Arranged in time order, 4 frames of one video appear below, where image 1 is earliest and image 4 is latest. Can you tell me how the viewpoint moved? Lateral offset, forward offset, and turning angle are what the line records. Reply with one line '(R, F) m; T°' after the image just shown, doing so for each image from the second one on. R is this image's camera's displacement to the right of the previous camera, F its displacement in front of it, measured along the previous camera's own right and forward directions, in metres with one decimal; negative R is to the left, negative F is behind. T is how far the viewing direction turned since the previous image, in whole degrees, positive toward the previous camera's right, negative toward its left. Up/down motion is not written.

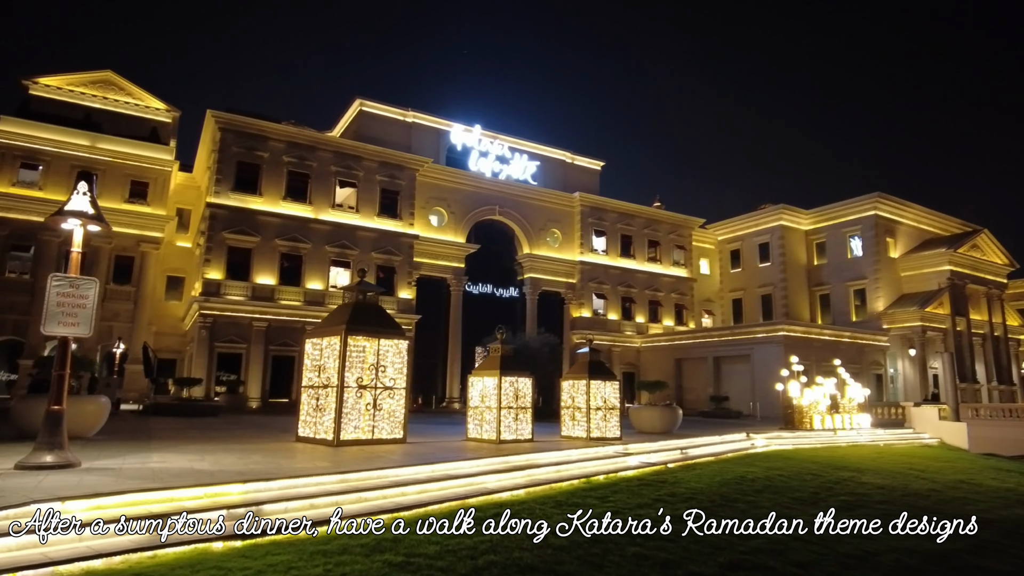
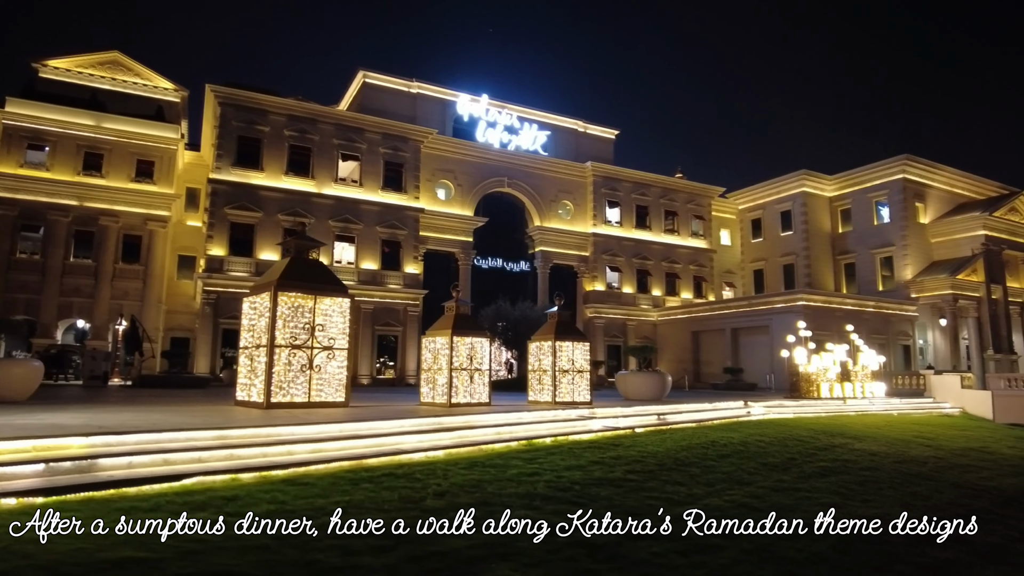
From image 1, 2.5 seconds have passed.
(+1.1, +0.8) m; -3°
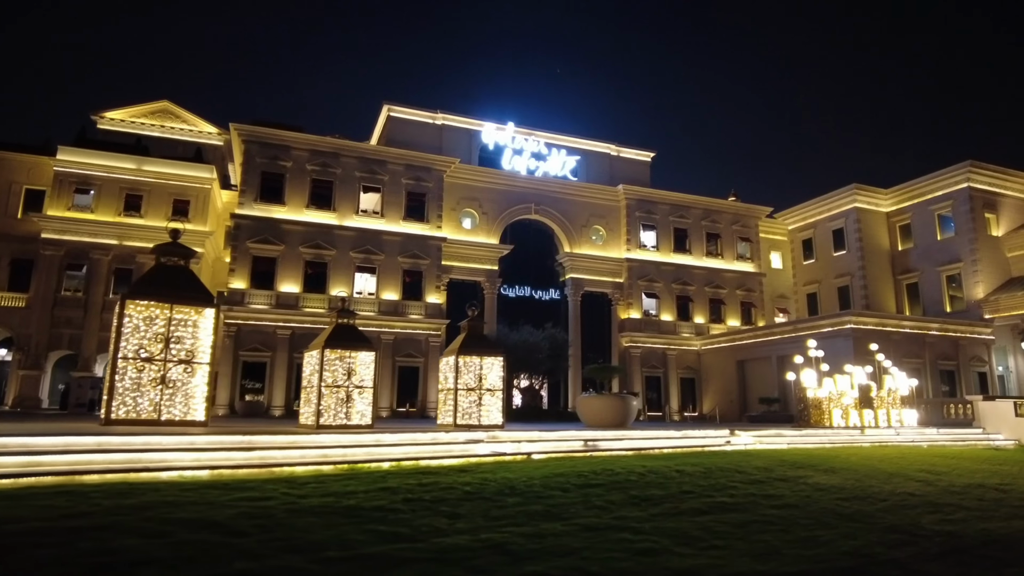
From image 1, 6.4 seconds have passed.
(+2.5, +1.2) m; -7°
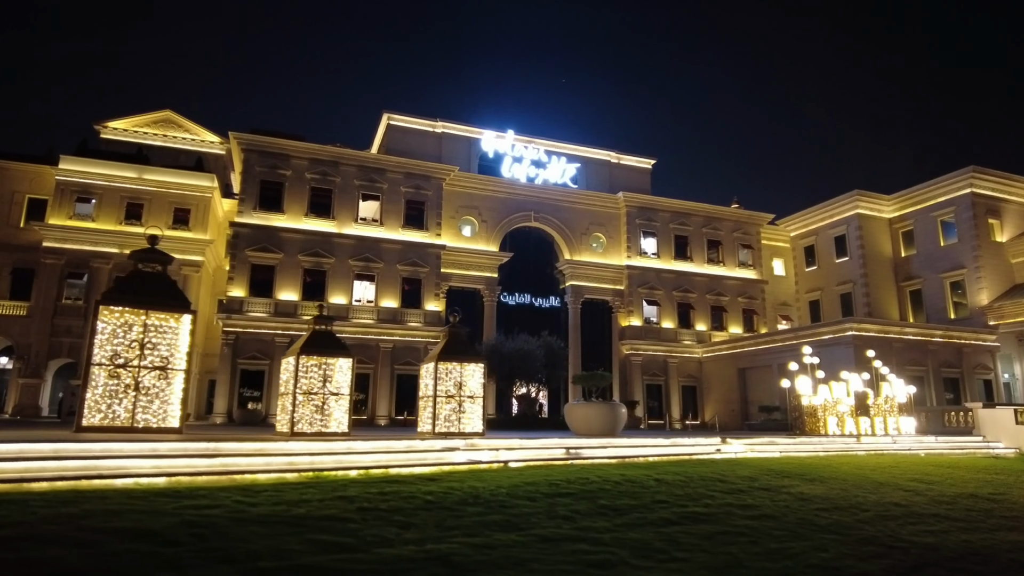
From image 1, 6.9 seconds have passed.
(+0.4, +0.1) m; -1°
